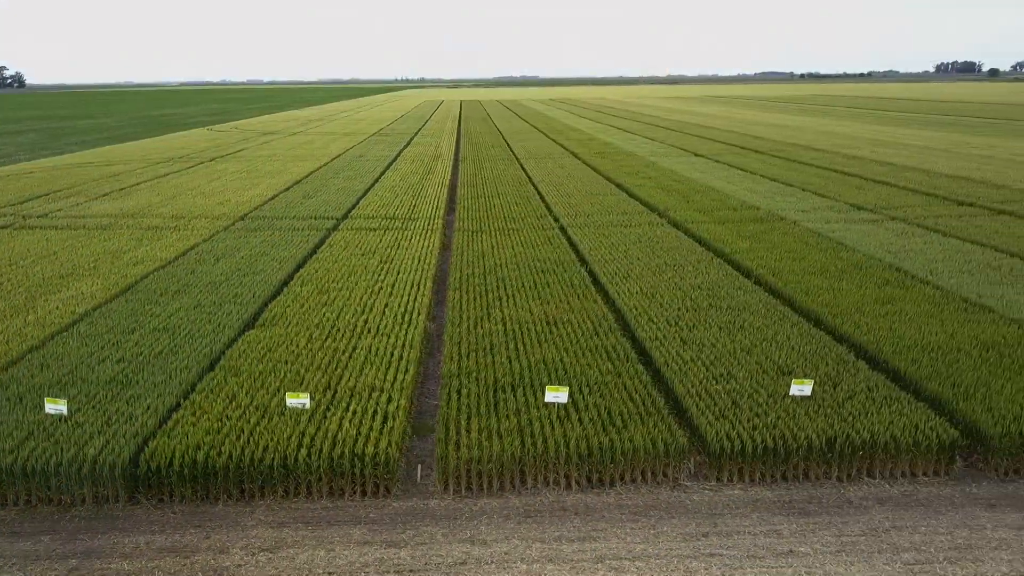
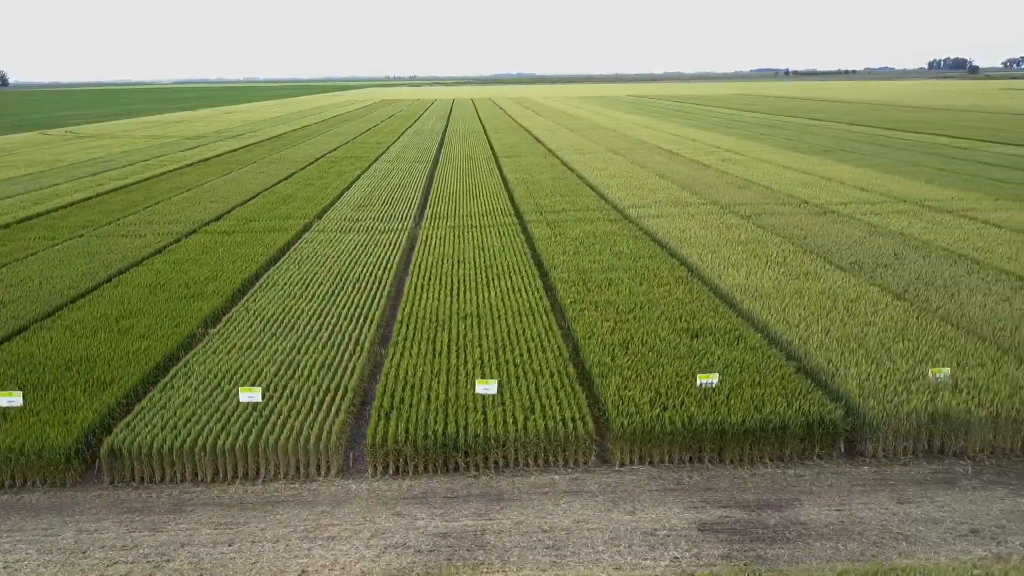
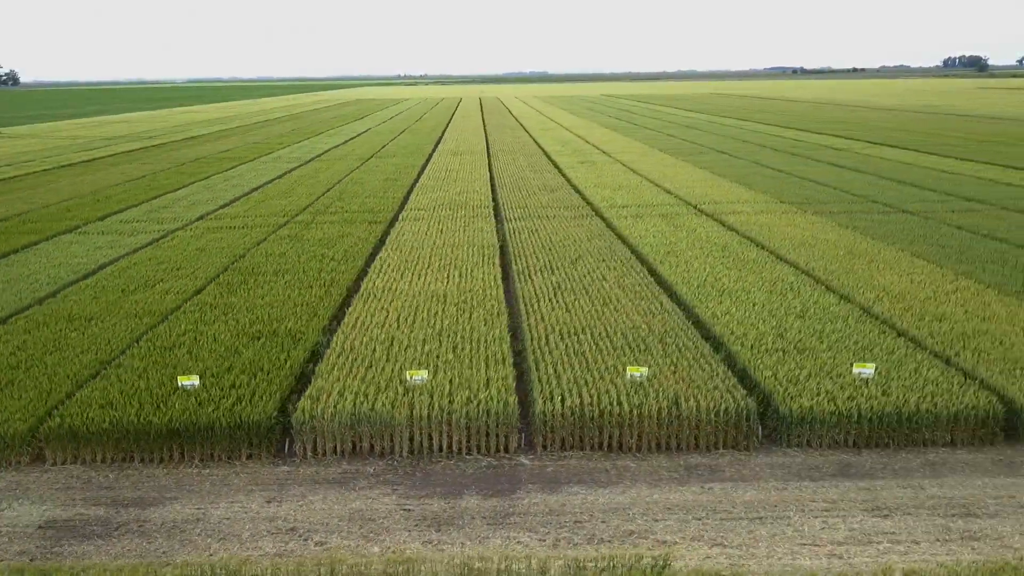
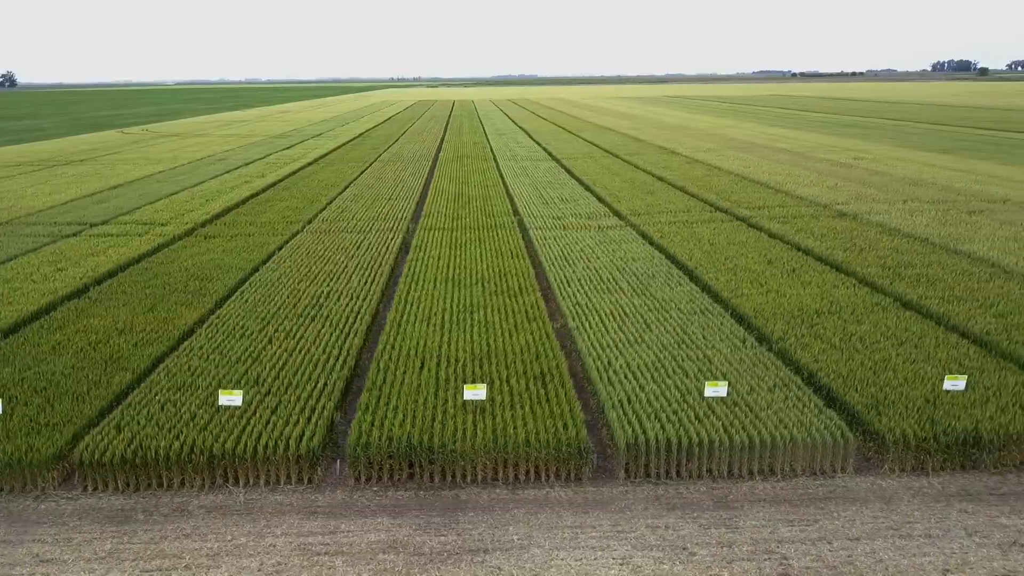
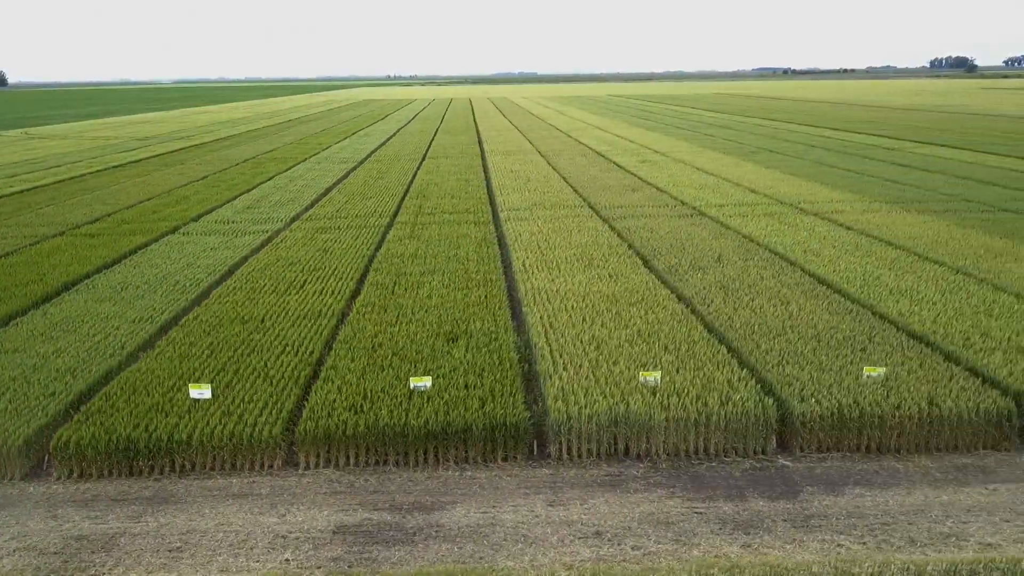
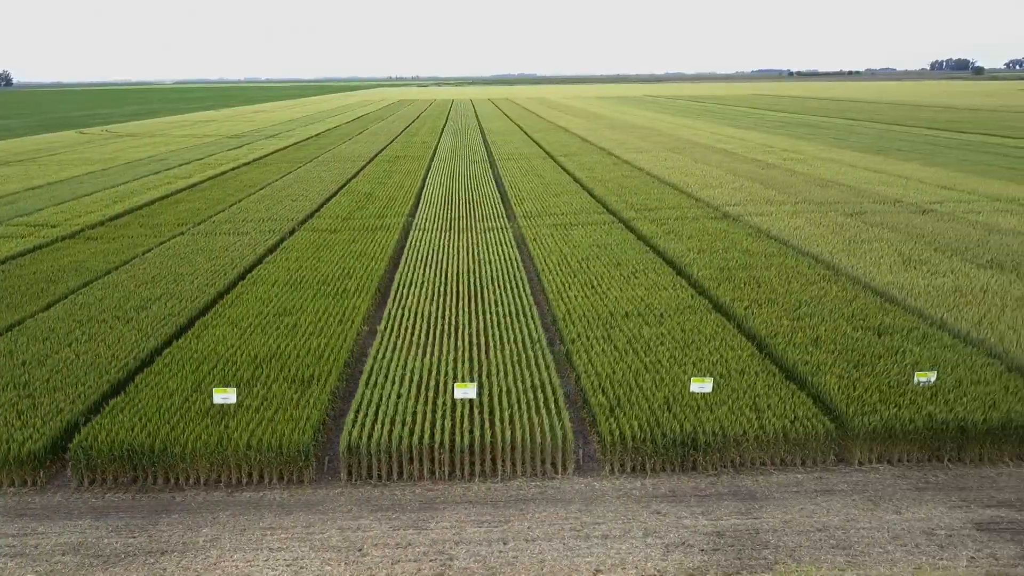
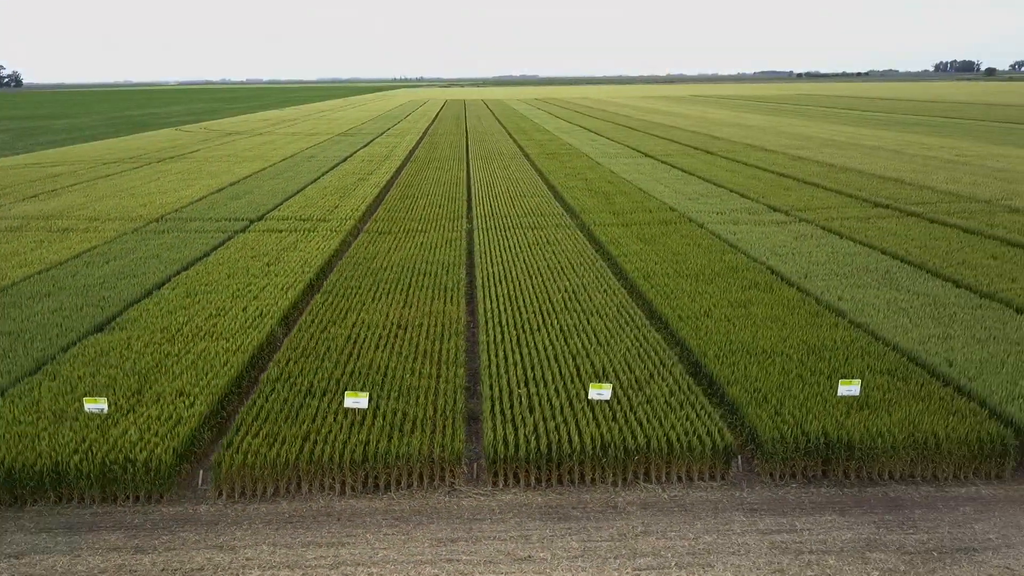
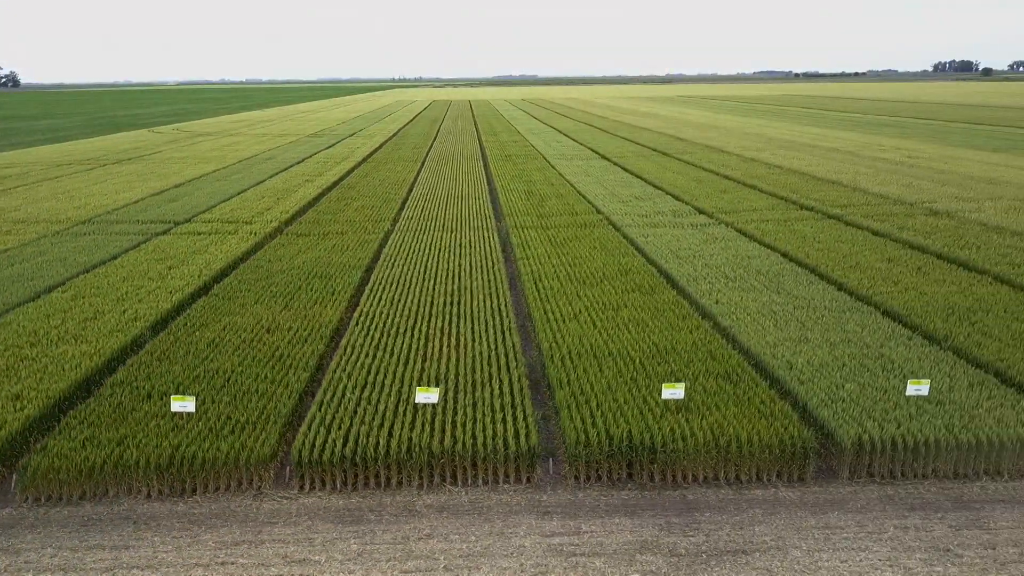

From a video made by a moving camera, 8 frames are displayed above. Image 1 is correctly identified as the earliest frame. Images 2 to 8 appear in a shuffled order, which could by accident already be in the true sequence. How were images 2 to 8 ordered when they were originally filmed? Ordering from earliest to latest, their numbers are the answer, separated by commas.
7, 8, 4, 6, 2, 5, 3
